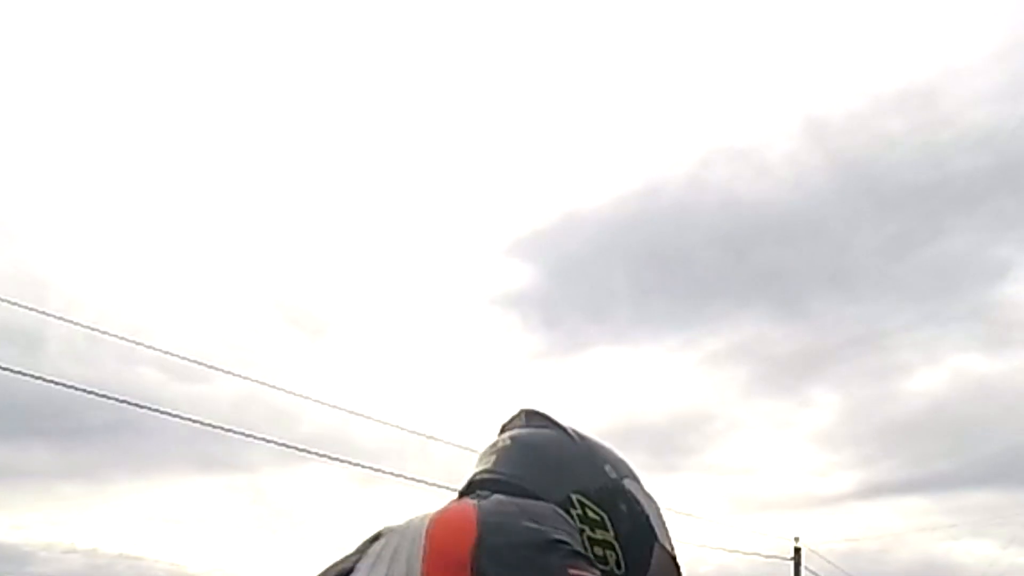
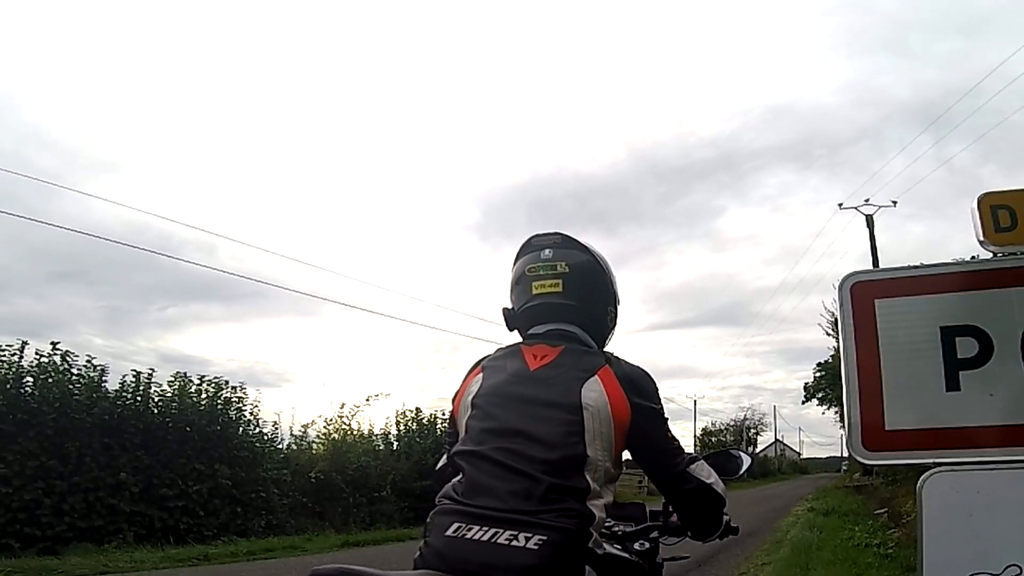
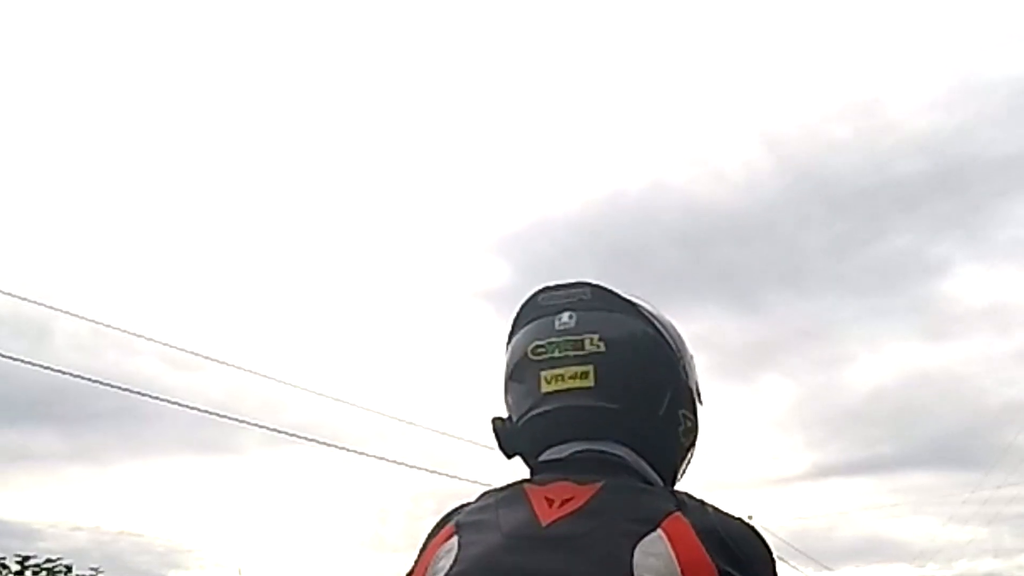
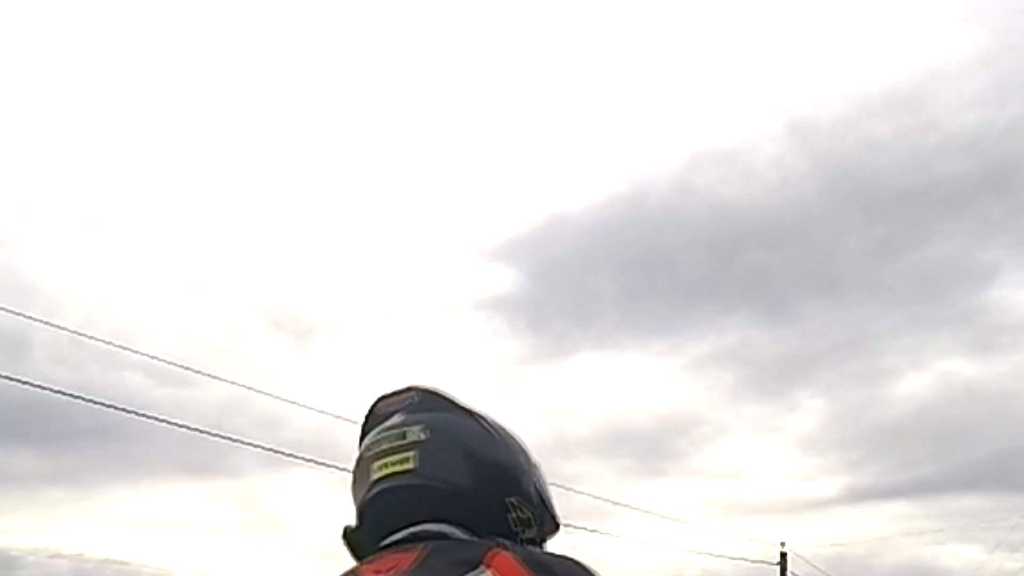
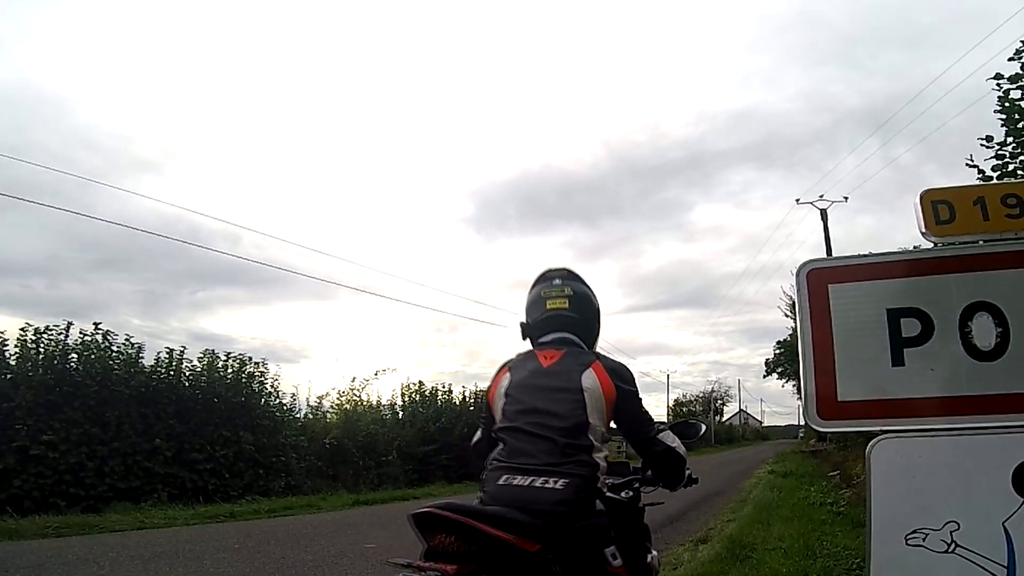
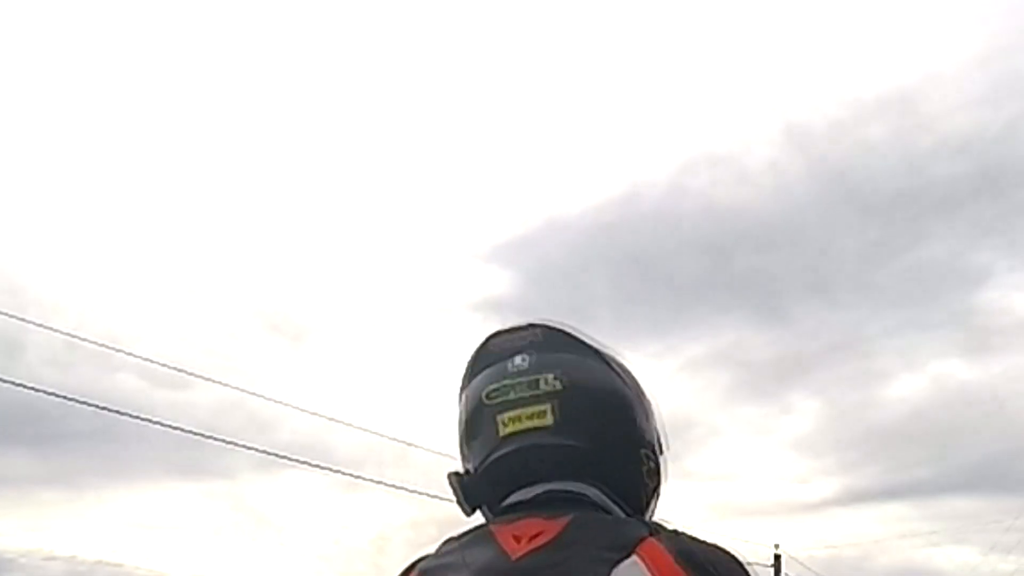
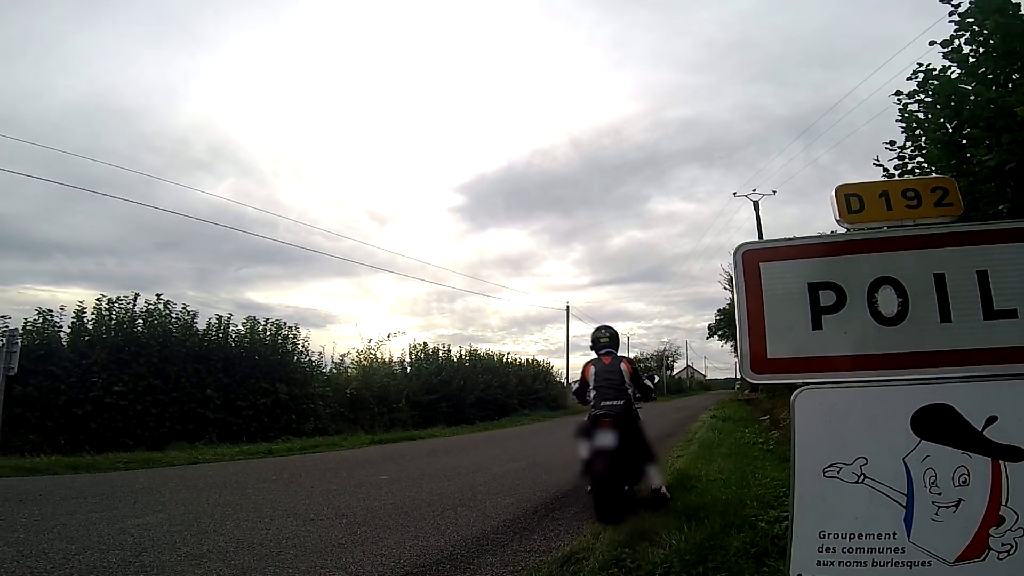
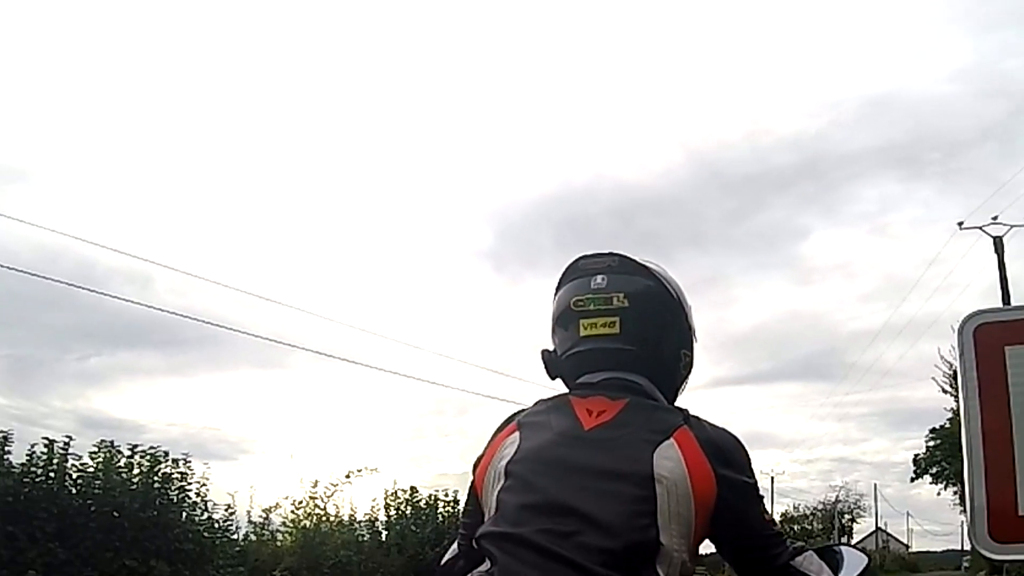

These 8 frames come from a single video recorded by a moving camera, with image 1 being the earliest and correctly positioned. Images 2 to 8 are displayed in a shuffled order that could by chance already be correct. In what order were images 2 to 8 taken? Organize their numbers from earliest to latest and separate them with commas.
4, 6, 3, 8, 2, 5, 7
